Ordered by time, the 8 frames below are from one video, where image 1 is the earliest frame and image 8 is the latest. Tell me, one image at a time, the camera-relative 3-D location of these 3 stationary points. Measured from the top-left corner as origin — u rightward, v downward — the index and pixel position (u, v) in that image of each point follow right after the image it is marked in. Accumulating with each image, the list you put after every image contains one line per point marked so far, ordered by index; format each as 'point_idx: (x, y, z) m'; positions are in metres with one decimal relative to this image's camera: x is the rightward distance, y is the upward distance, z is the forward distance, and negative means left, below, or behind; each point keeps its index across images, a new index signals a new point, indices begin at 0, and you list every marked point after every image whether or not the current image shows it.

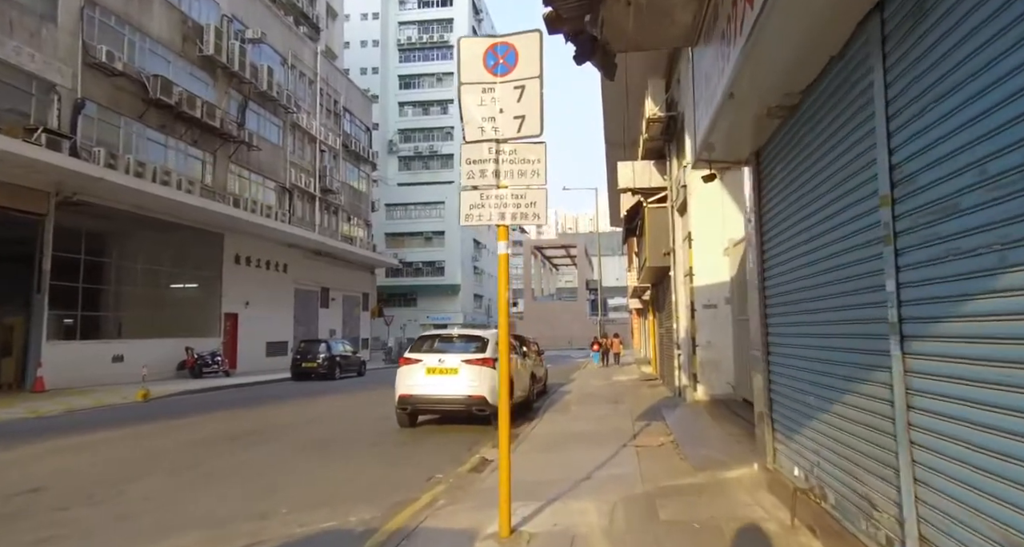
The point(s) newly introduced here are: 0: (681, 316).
0: (+3.9, -1.0, +14.5) m
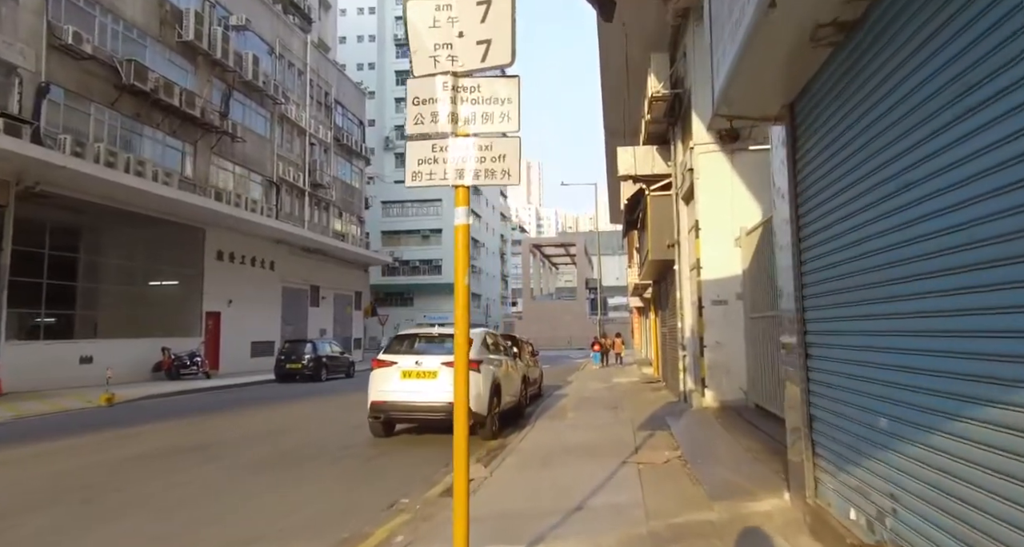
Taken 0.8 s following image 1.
0: (+3.7, -0.8, +13.3) m
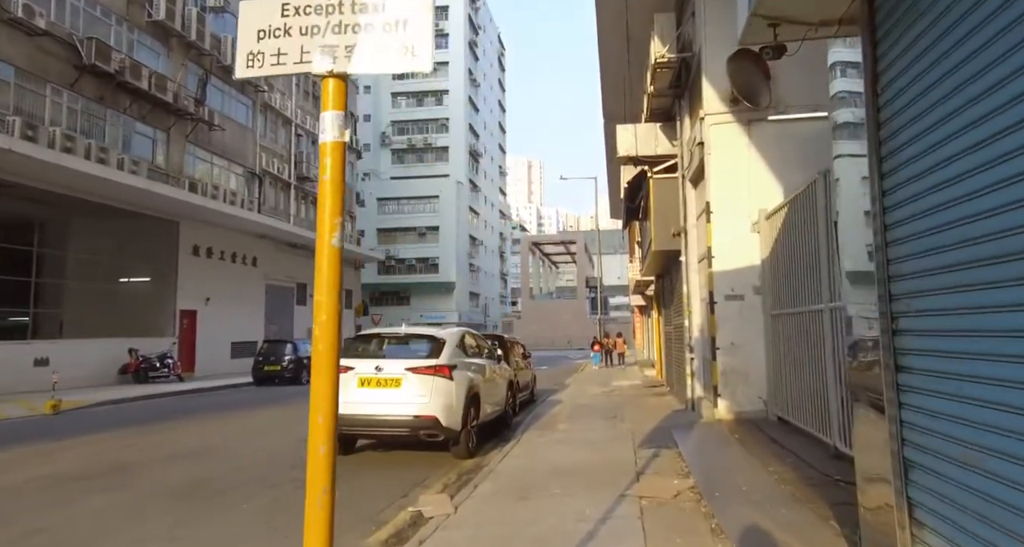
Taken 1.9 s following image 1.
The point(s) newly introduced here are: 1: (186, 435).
0: (+3.4, -0.7, +11.7) m
1: (-6.0, -3.0, +11.8) m
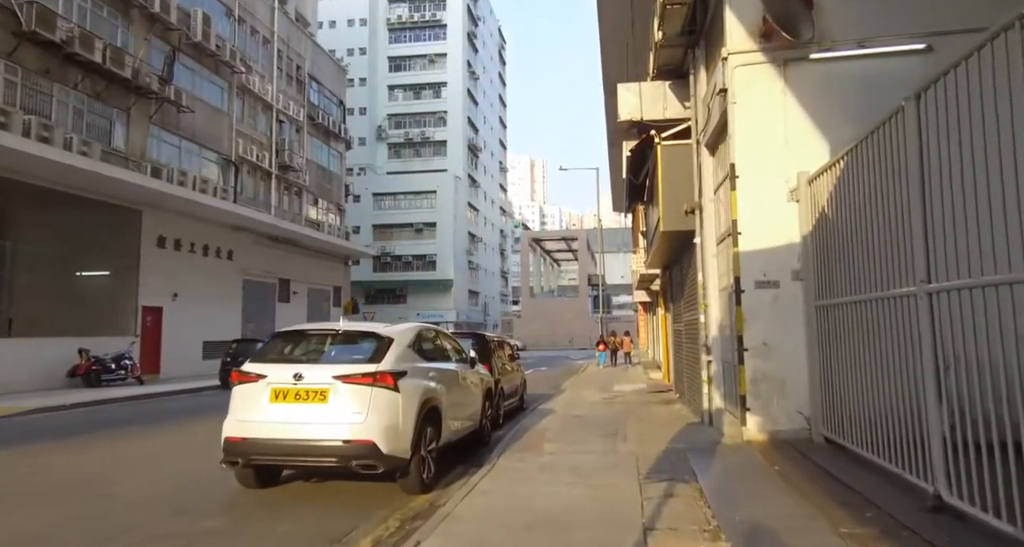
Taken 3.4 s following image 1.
0: (+3.1, -0.4, +9.6) m
1: (-6.3, -2.8, +9.7) m
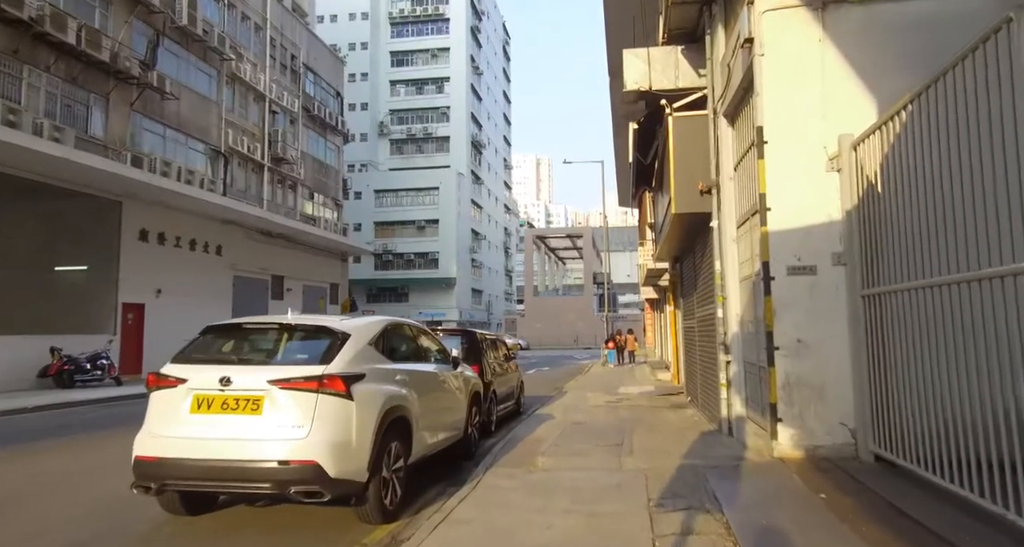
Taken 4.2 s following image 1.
0: (+2.9, -0.3, +8.4) m
1: (-6.5, -2.6, +8.6) m
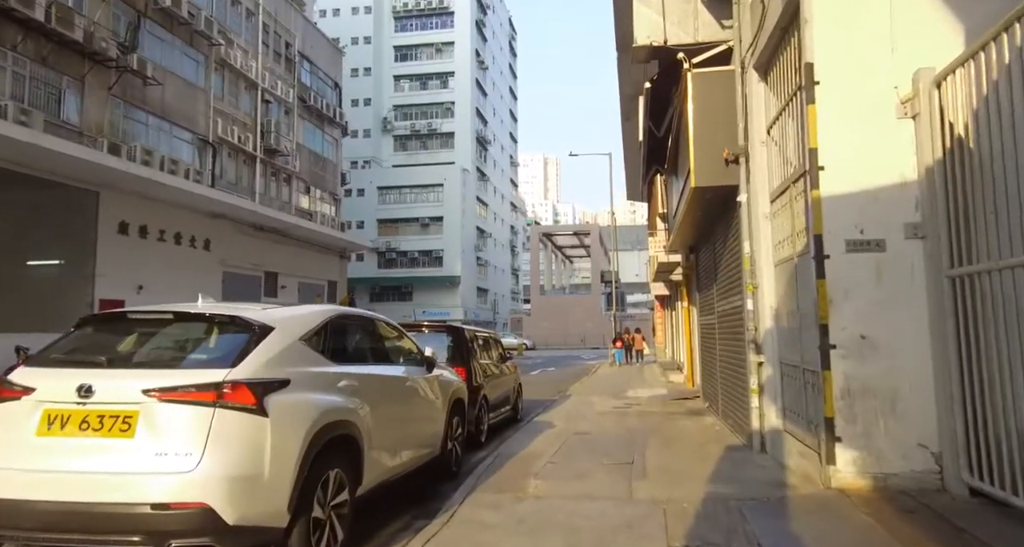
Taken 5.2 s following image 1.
0: (+2.8, -0.1, +7.0) m
1: (-6.6, -2.4, +7.3) m
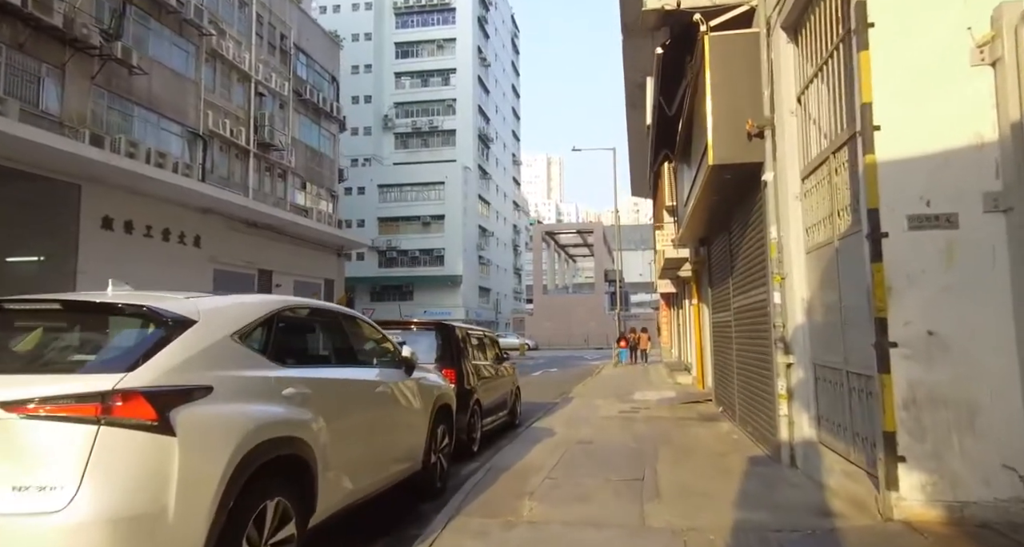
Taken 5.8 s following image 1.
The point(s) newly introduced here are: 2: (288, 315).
0: (+2.7, 0.0, +6.1) m
1: (-6.7, -2.3, +6.4) m
2: (-1.5, -0.3, +4.4) m
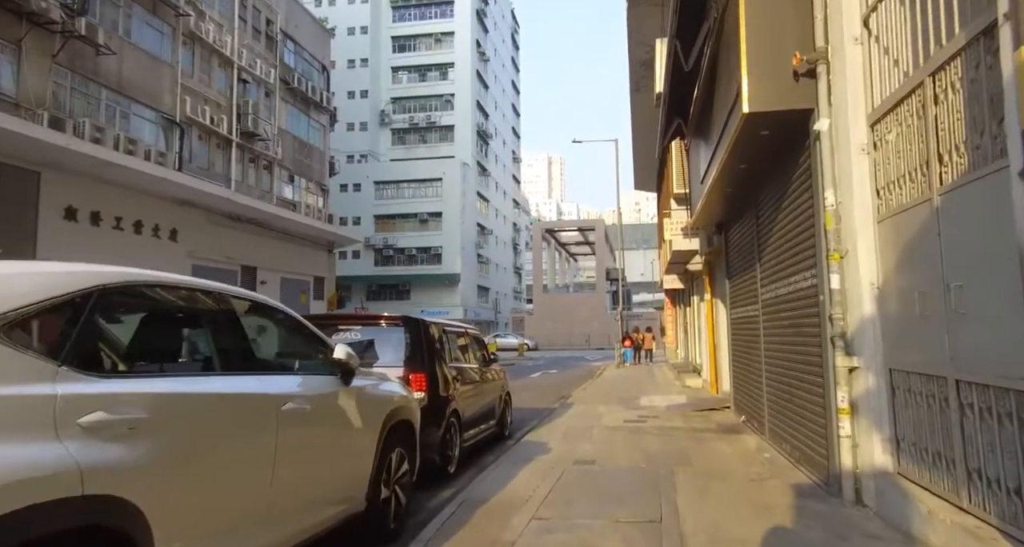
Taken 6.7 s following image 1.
0: (+2.6, +0.2, +4.6) m
1: (-6.8, -2.2, +5.0) m
2: (-1.7, -0.1, +2.9) m
